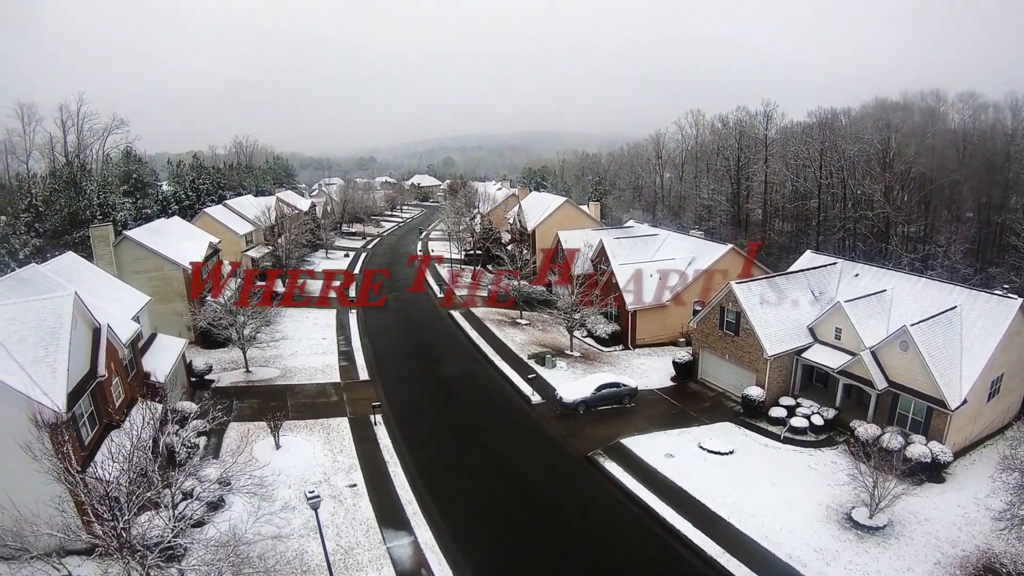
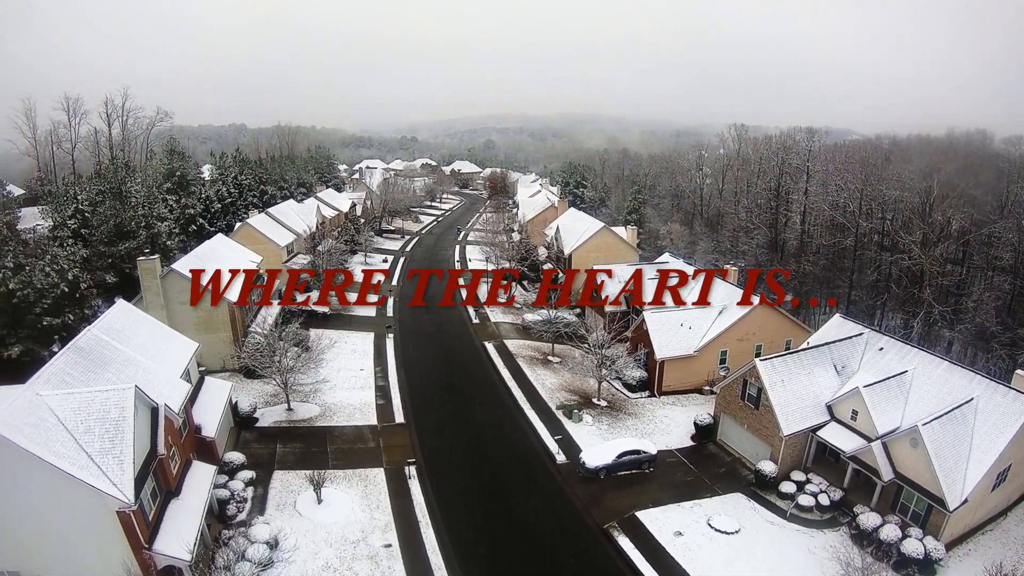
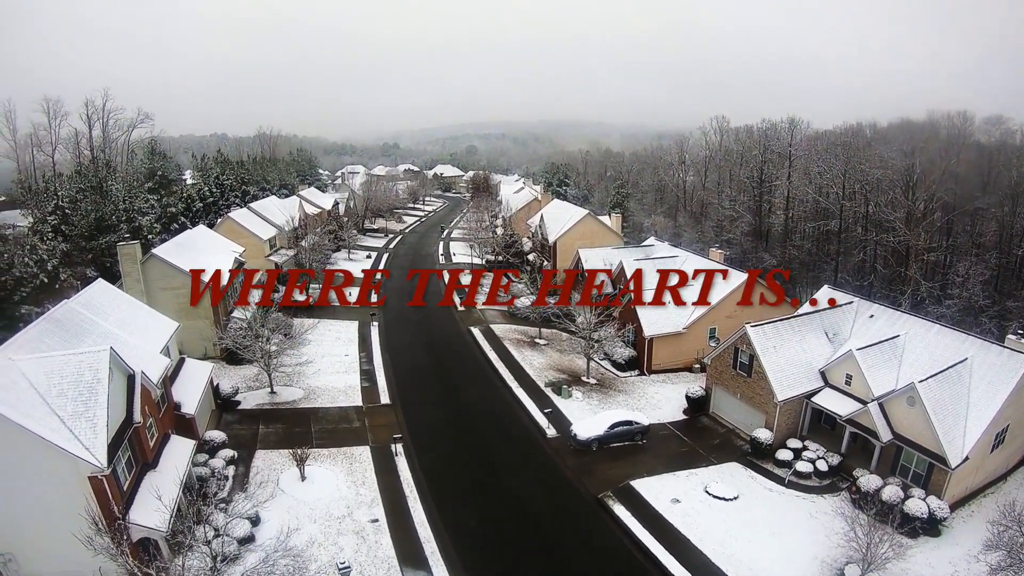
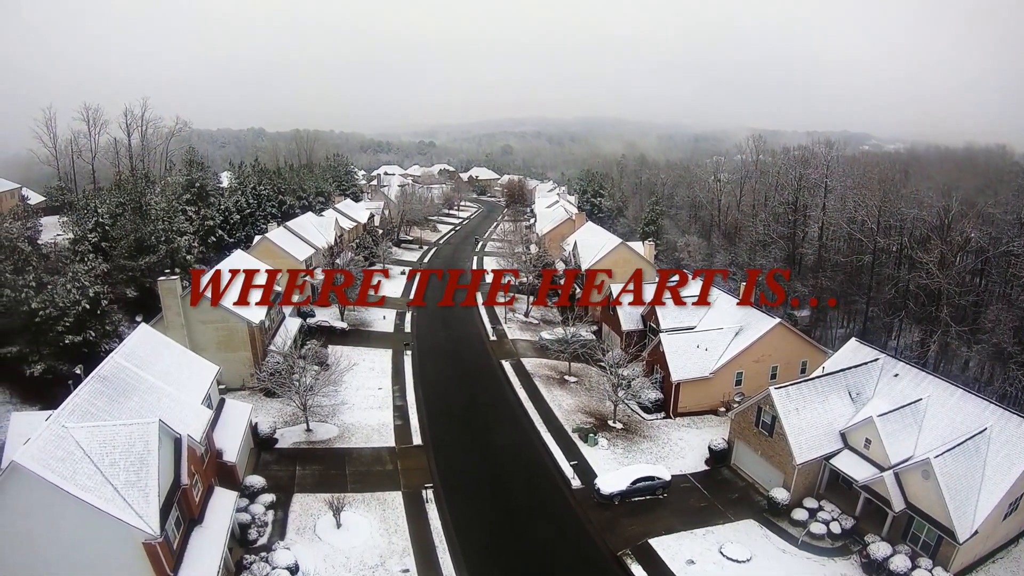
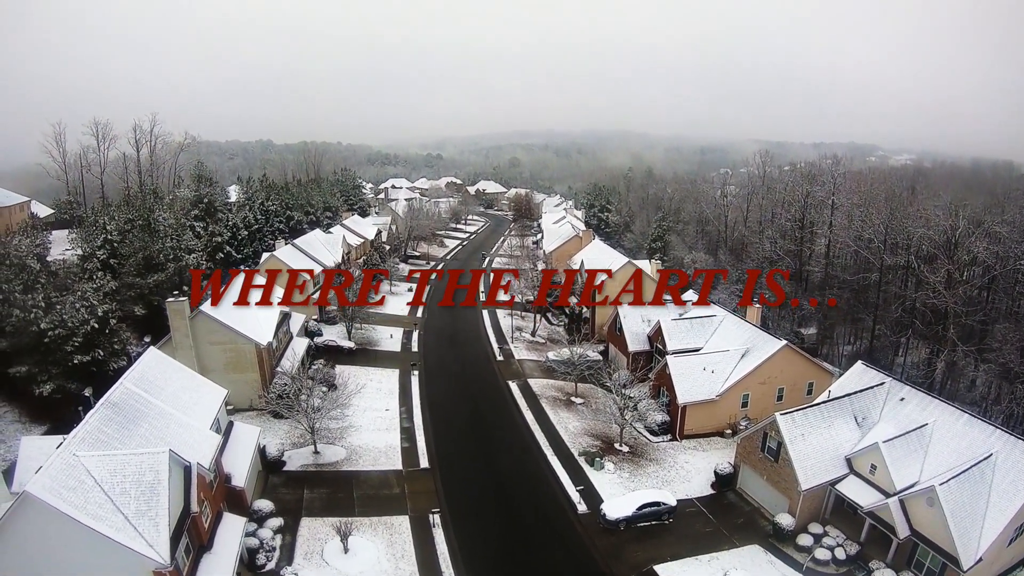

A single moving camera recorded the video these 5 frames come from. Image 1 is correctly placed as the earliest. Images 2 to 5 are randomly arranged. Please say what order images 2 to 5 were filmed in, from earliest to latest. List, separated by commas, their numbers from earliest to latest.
3, 2, 4, 5
